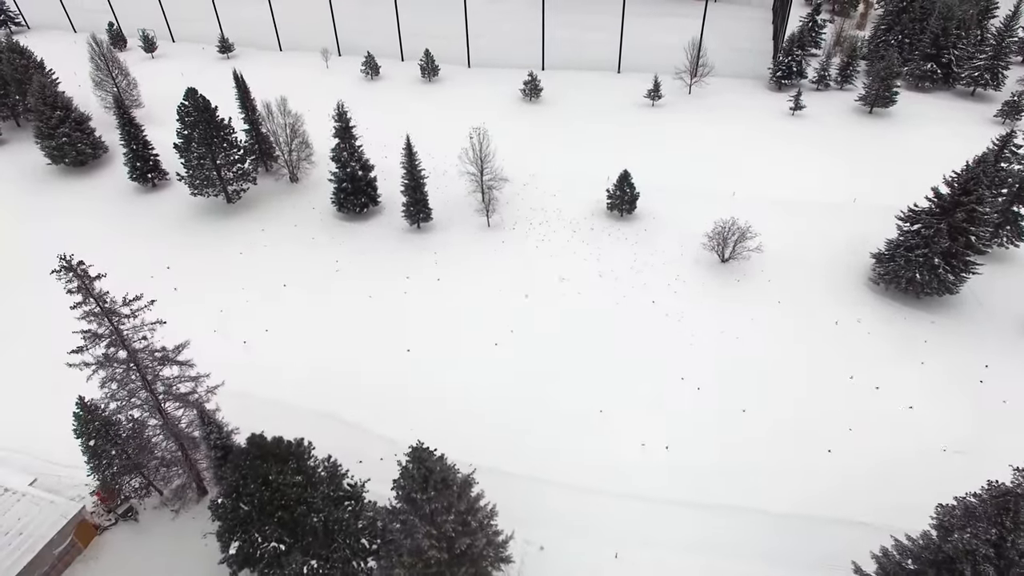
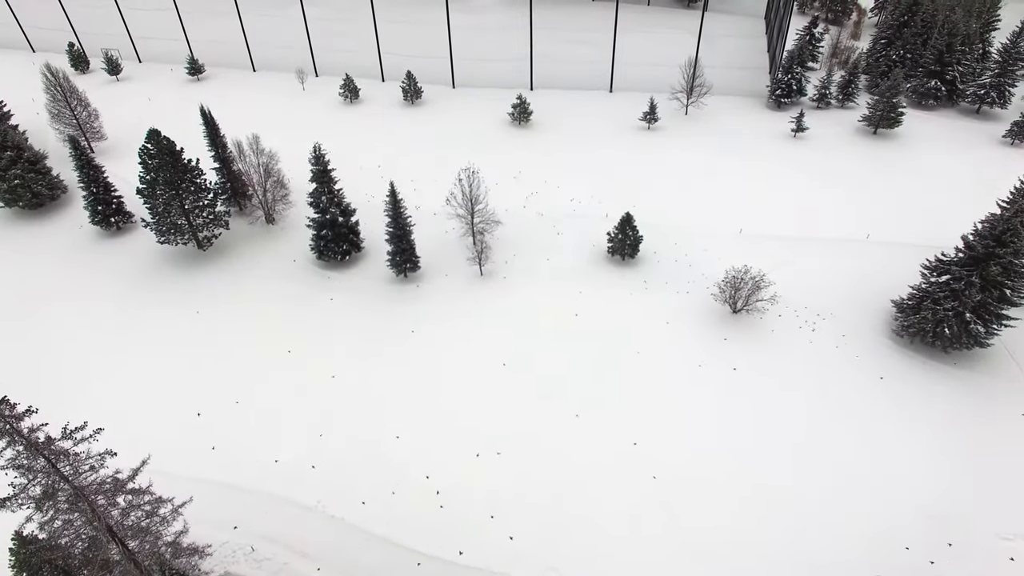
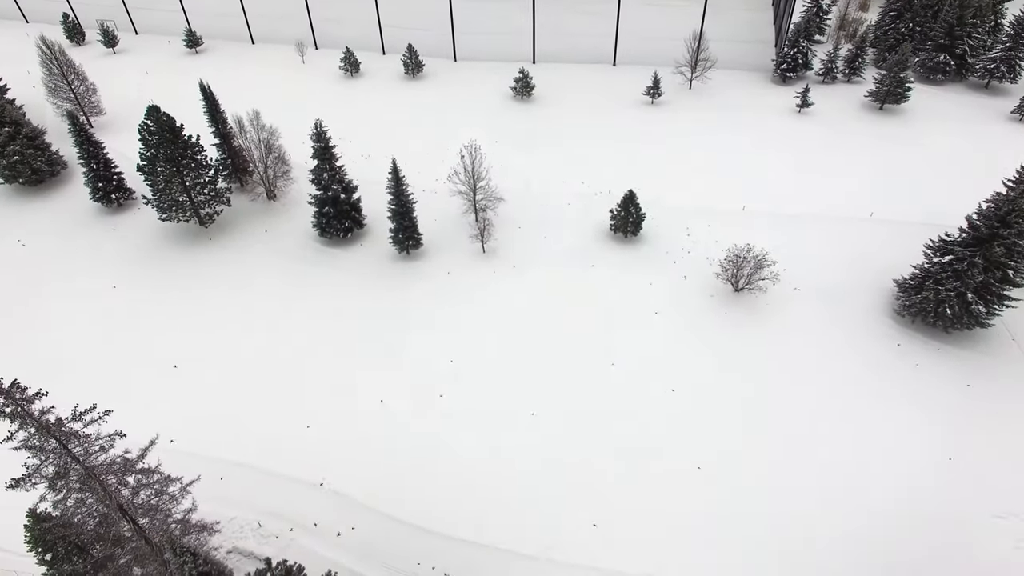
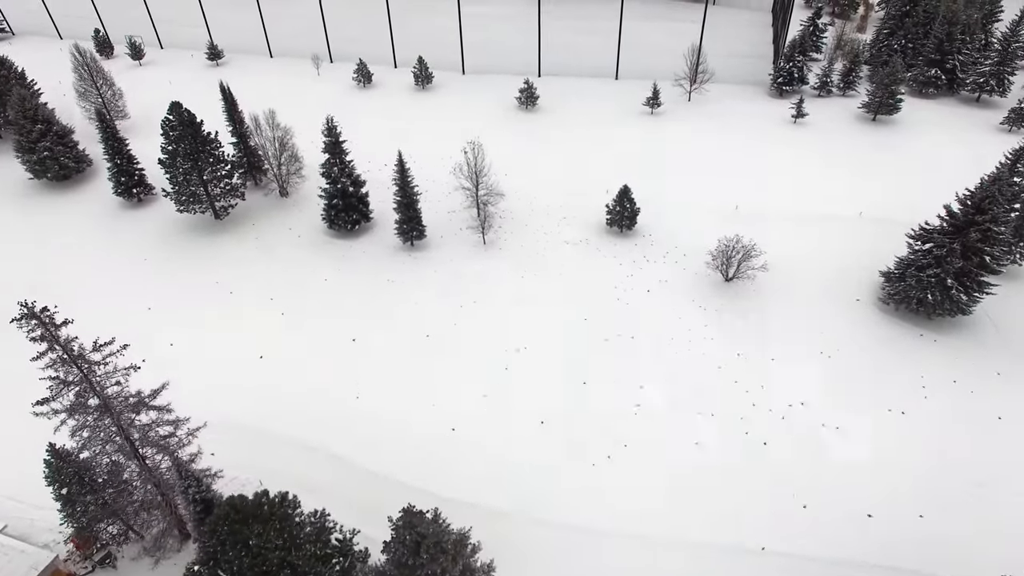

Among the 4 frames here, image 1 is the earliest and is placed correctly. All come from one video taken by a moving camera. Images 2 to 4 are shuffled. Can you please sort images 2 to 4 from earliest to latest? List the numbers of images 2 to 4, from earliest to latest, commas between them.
4, 2, 3
